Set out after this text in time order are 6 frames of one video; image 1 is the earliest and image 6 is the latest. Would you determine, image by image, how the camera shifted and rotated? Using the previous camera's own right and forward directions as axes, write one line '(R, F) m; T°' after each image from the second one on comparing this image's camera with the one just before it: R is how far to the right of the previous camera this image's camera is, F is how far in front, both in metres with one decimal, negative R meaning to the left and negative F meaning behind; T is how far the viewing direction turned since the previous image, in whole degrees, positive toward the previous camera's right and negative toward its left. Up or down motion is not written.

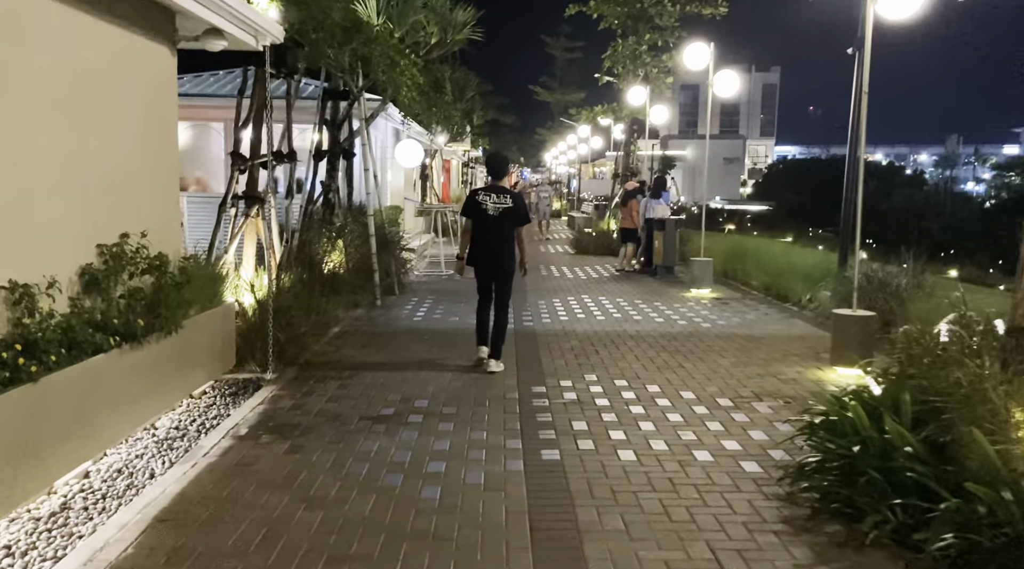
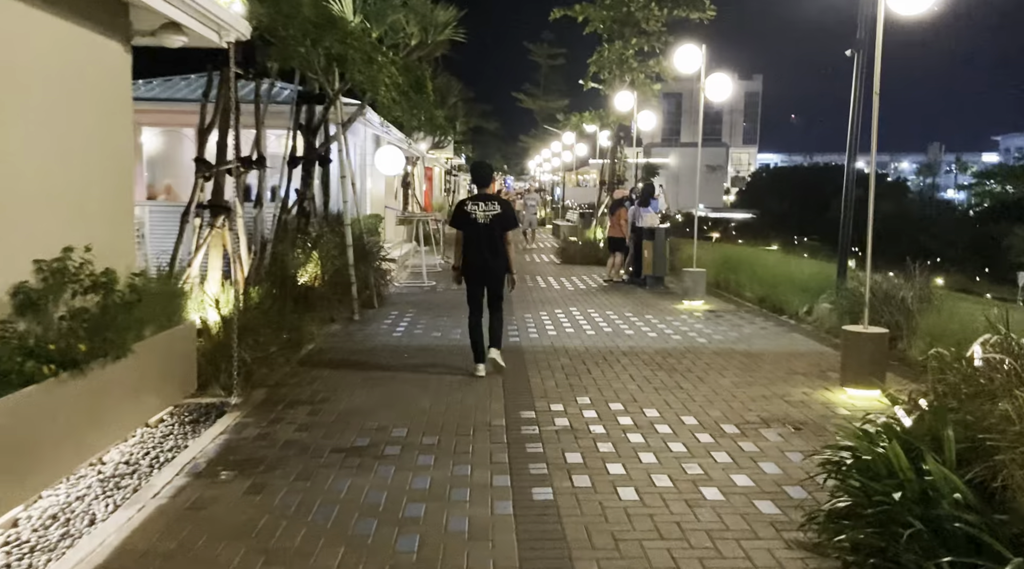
(0.0, +0.5) m; +1°
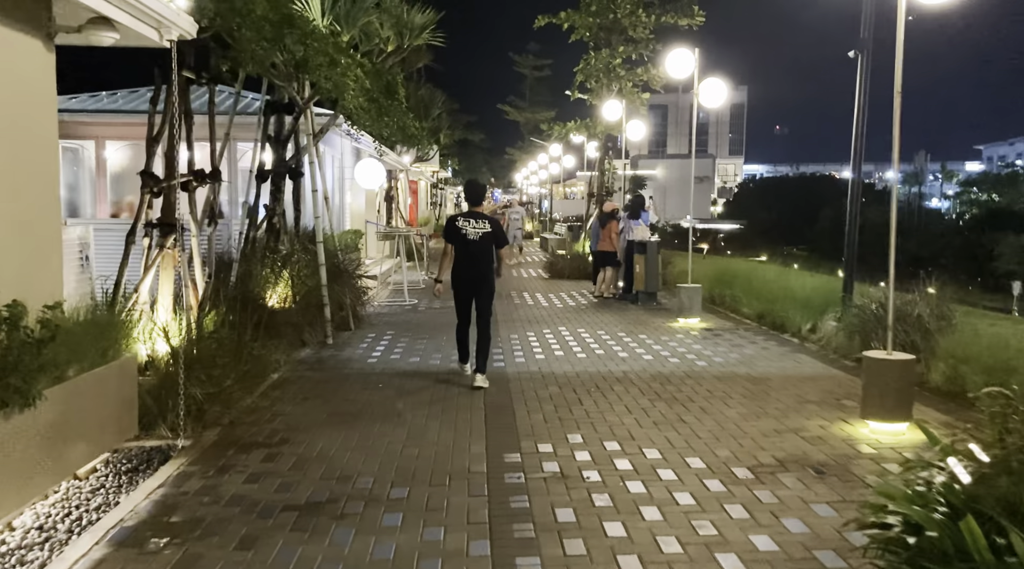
(+0.1, +0.7) m; +1°
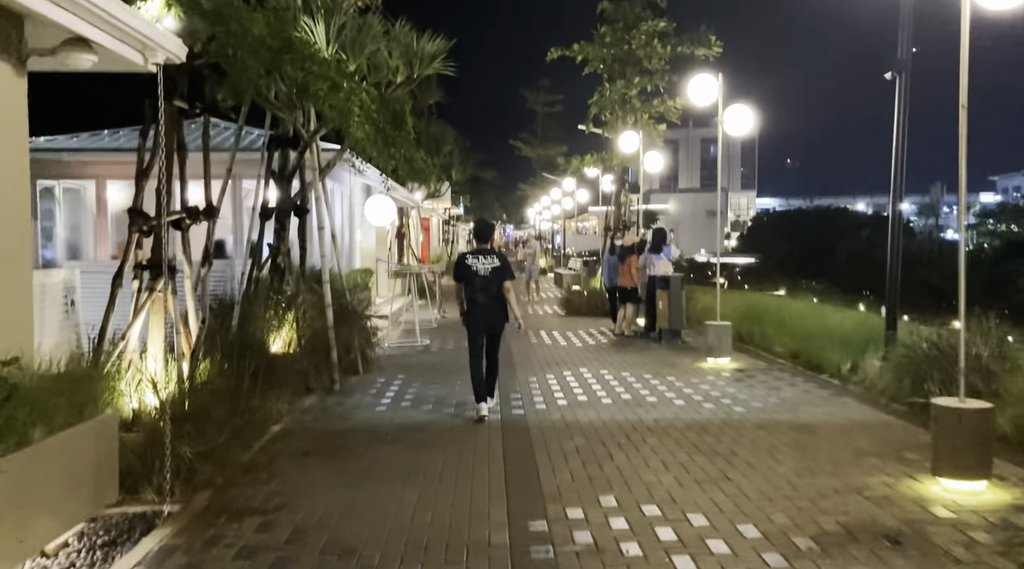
(-0.1, +0.6) m; -1°
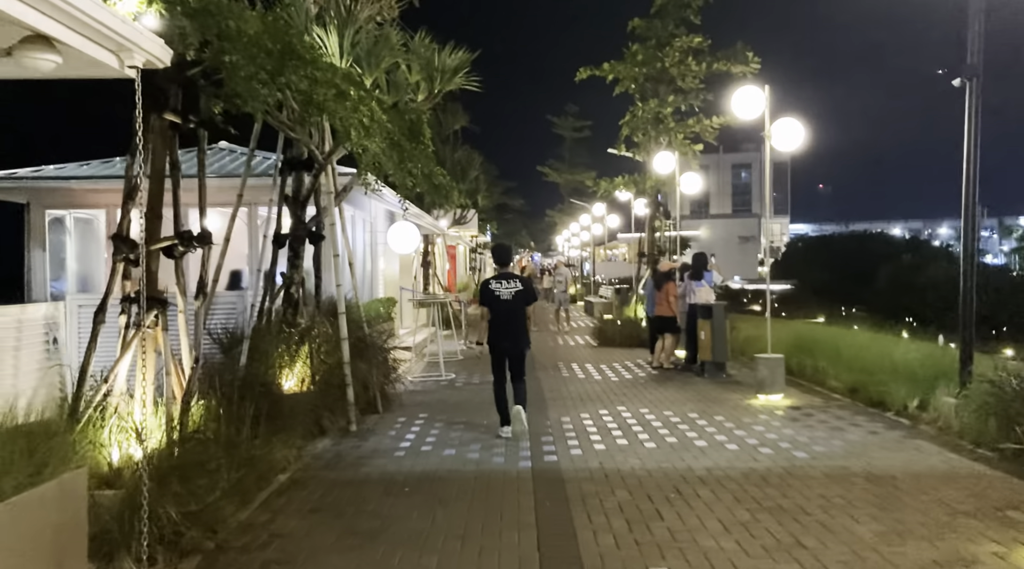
(0.0, +0.8) m; -2°
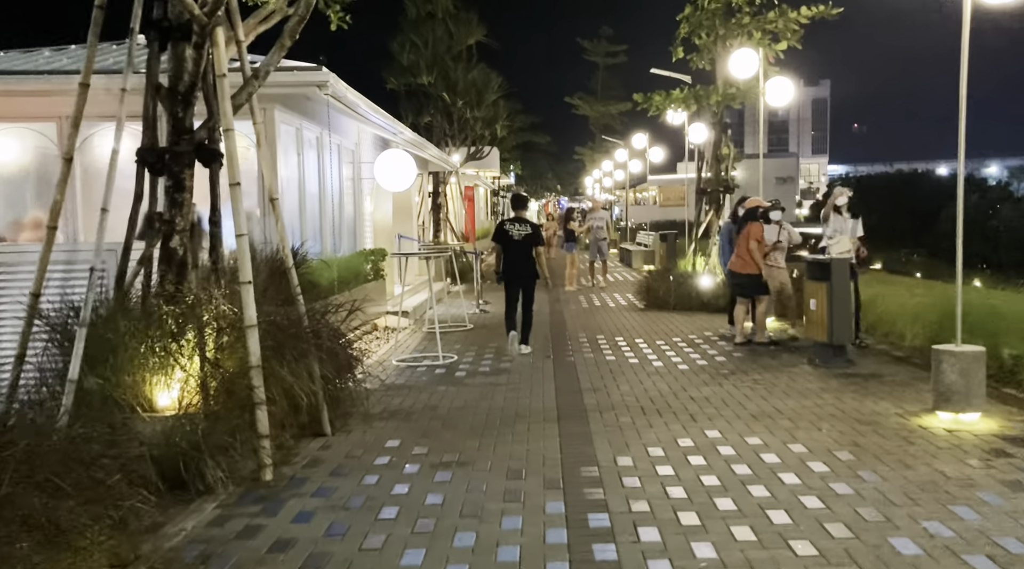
(0.0, +4.0) m; -2°
